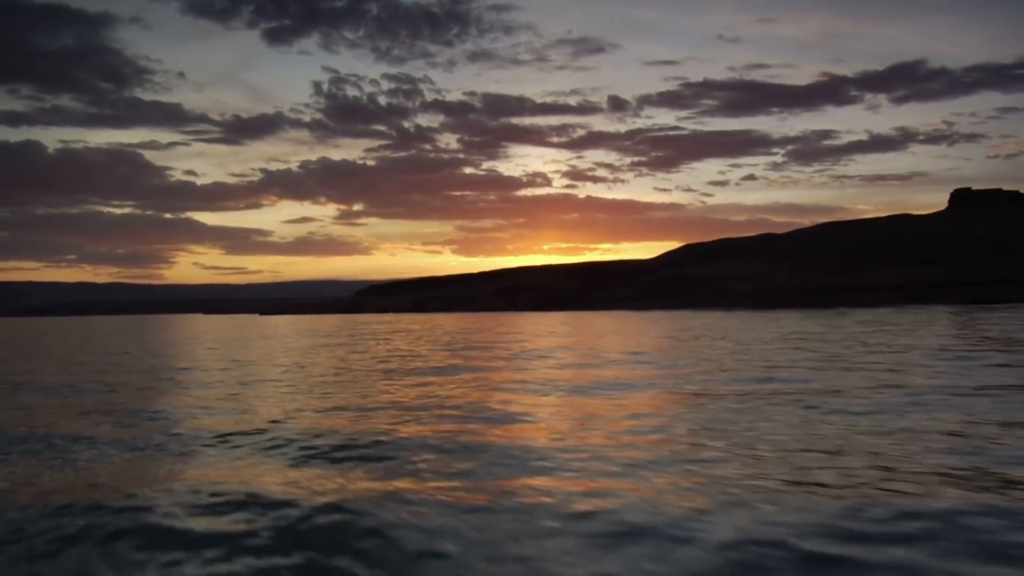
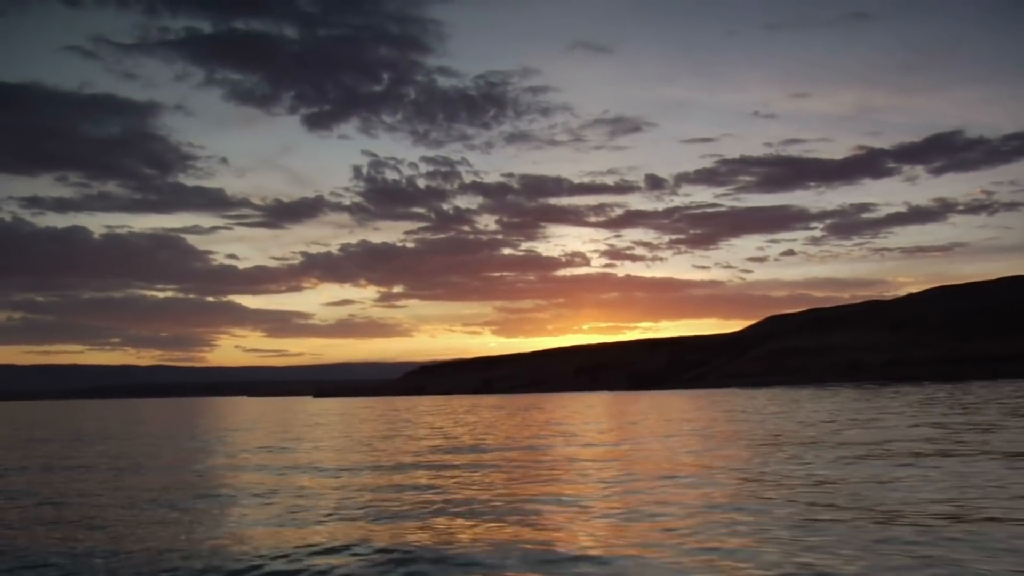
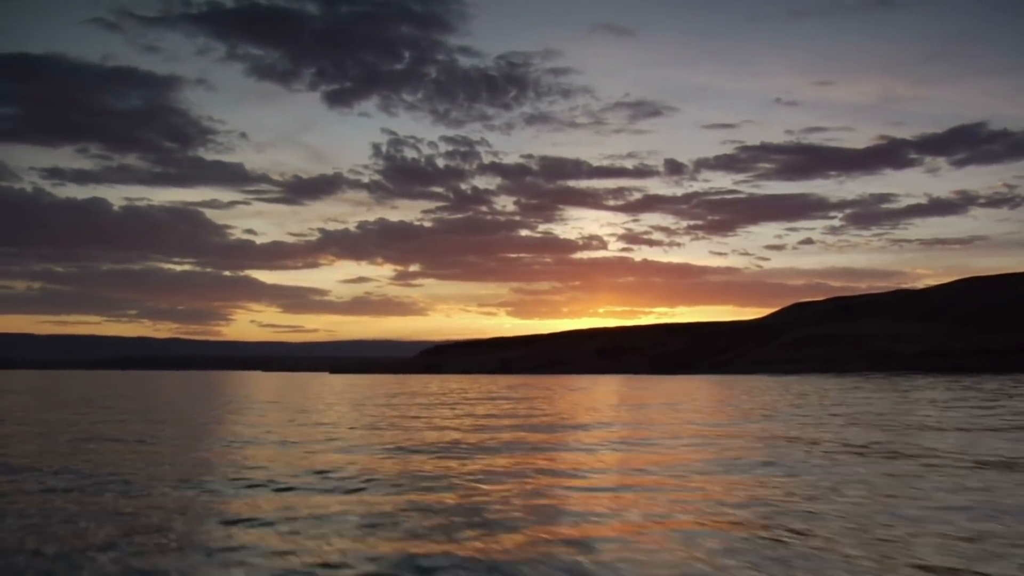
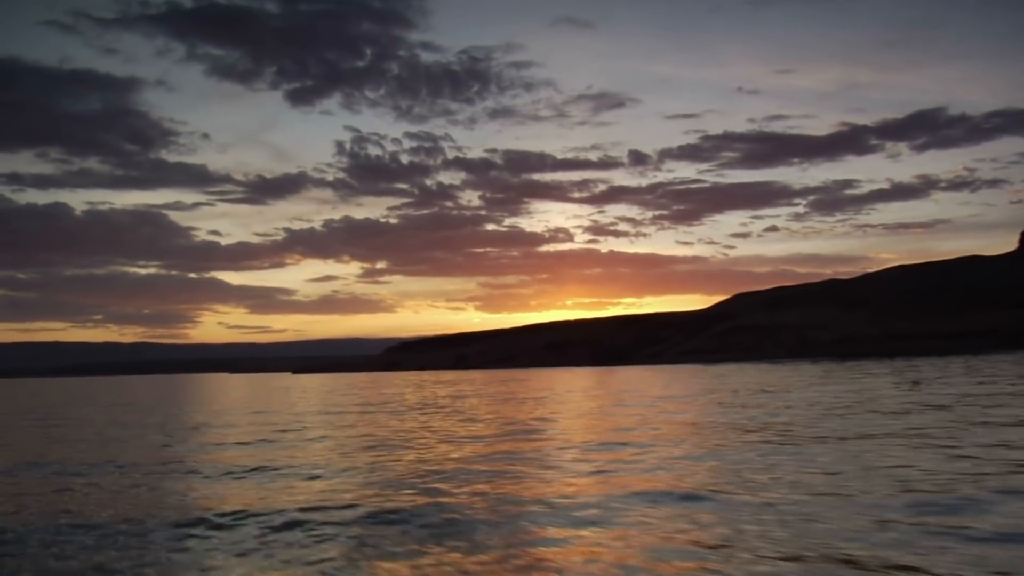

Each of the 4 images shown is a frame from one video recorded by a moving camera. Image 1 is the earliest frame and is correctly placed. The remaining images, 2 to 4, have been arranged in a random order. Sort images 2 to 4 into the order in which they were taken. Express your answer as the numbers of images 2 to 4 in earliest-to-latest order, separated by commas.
4, 2, 3
